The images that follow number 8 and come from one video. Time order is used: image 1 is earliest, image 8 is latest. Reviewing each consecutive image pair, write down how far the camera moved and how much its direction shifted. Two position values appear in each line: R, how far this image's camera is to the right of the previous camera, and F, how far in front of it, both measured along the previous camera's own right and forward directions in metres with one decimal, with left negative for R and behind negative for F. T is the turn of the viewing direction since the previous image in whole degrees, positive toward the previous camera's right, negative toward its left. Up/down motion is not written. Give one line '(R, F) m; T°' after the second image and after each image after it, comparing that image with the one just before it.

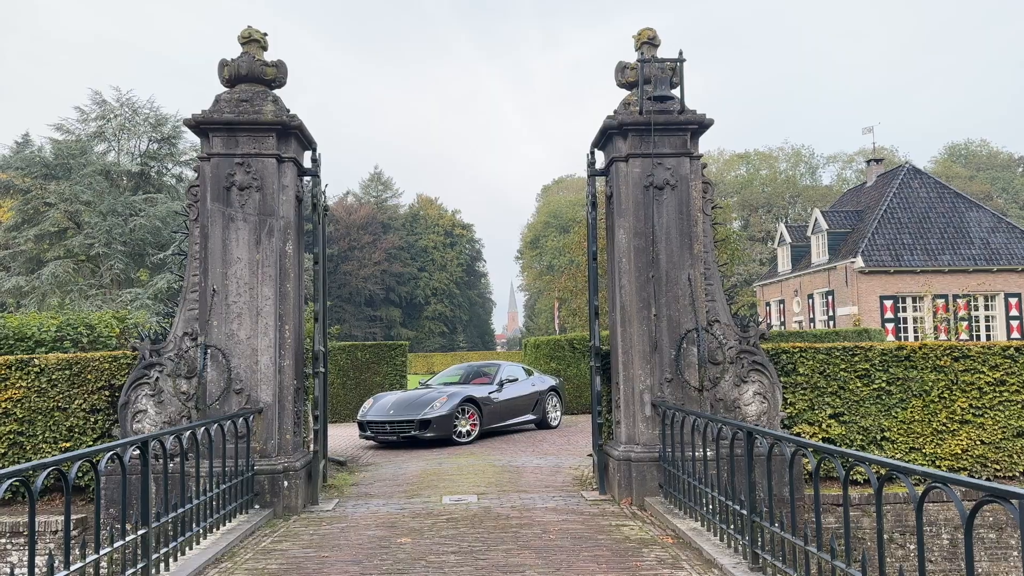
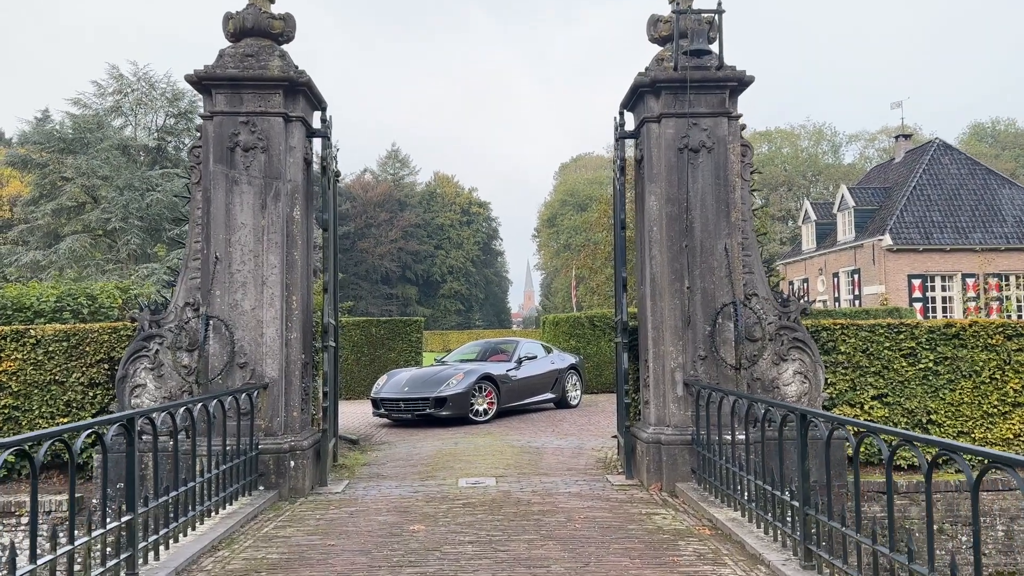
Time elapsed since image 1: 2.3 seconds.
(-0.1, +0.5) m; -1°
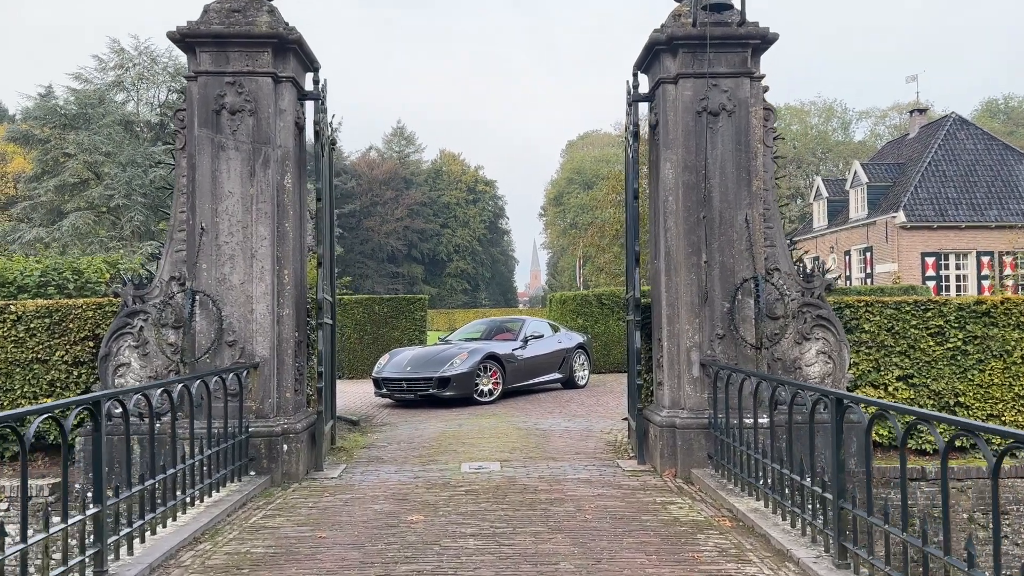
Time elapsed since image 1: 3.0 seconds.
(0.0, +0.4) m; 0°
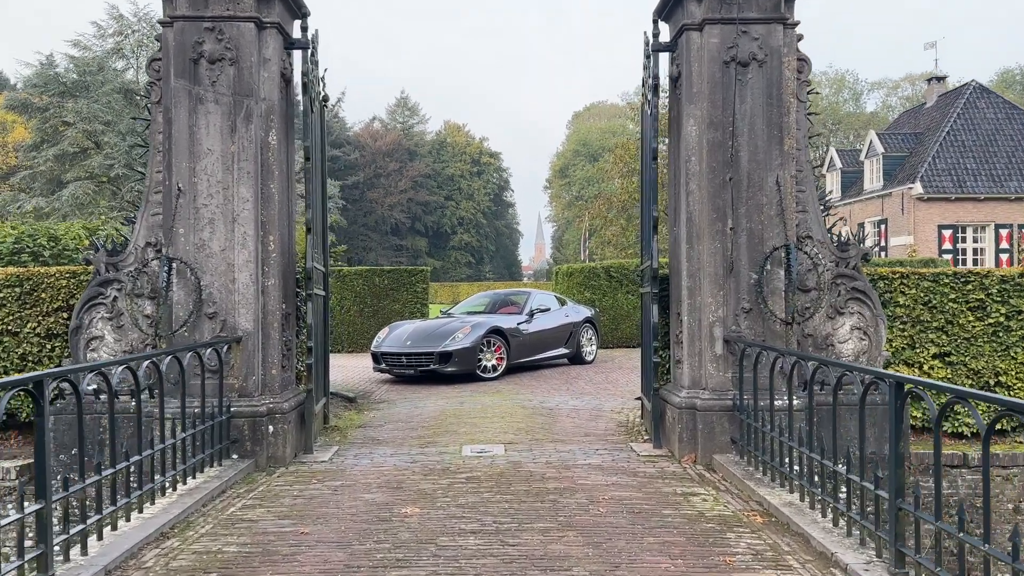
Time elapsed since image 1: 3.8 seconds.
(0.0, +0.6) m; 0°
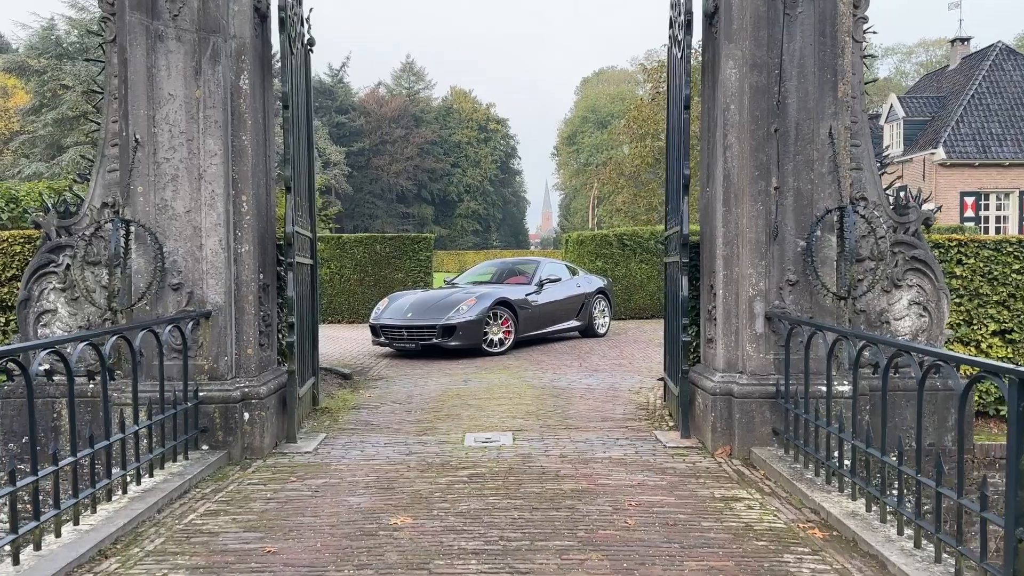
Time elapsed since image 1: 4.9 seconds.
(0.0, +0.8) m; -1°
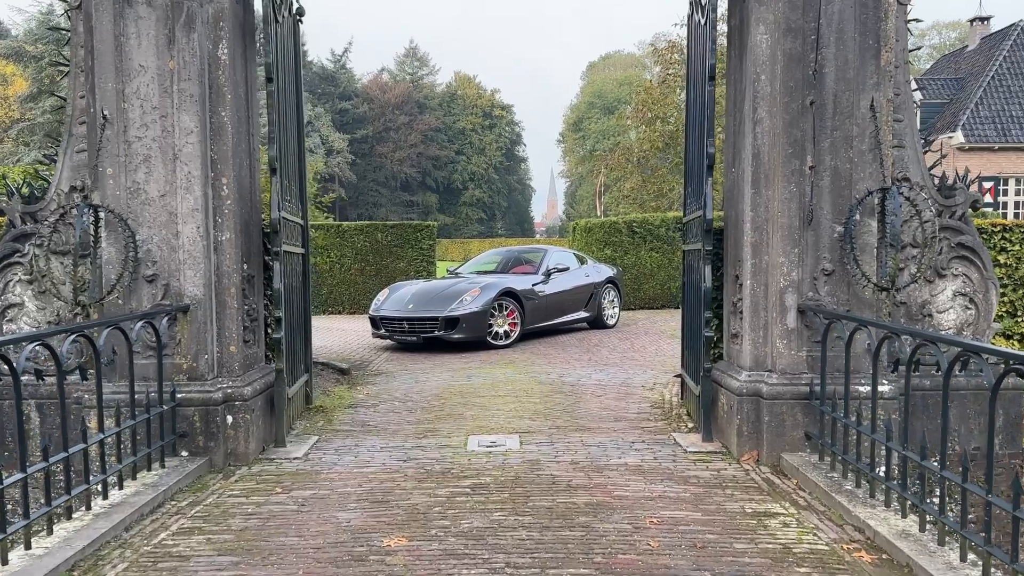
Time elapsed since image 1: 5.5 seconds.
(0.0, +0.5) m; 0°
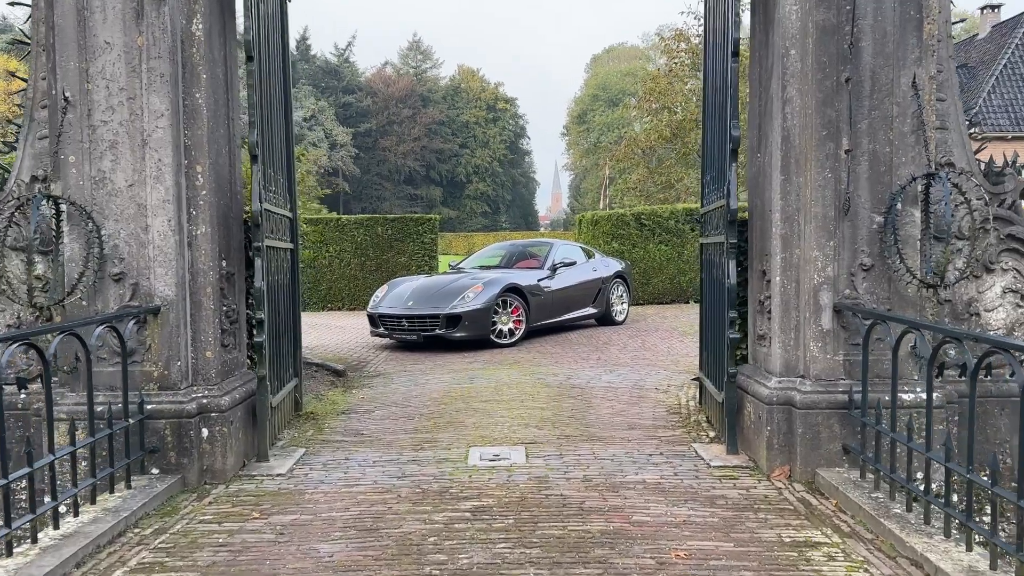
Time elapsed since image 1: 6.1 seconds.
(0.0, +0.5) m; 0°
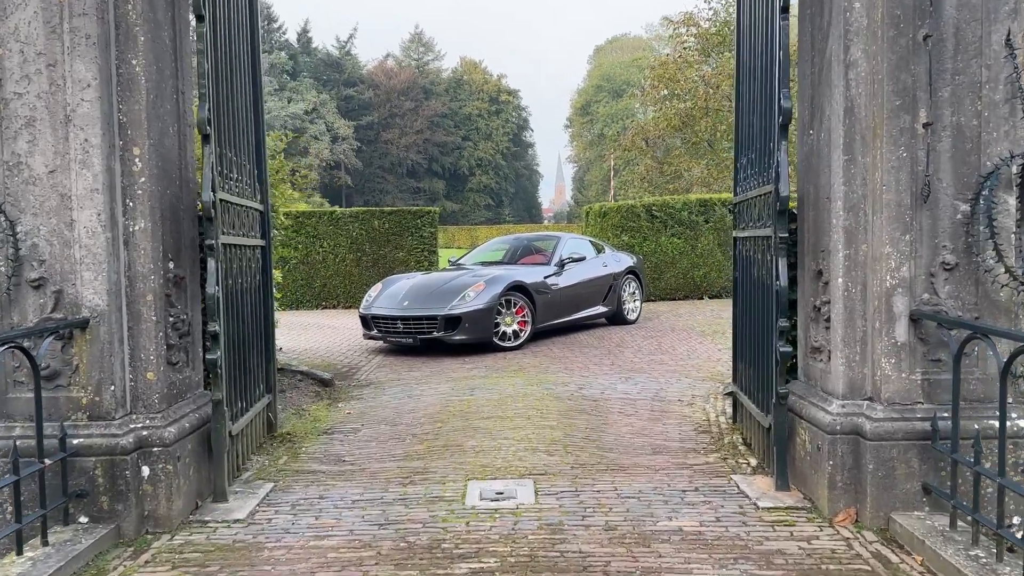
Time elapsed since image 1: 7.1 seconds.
(0.0, +0.8) m; 0°
